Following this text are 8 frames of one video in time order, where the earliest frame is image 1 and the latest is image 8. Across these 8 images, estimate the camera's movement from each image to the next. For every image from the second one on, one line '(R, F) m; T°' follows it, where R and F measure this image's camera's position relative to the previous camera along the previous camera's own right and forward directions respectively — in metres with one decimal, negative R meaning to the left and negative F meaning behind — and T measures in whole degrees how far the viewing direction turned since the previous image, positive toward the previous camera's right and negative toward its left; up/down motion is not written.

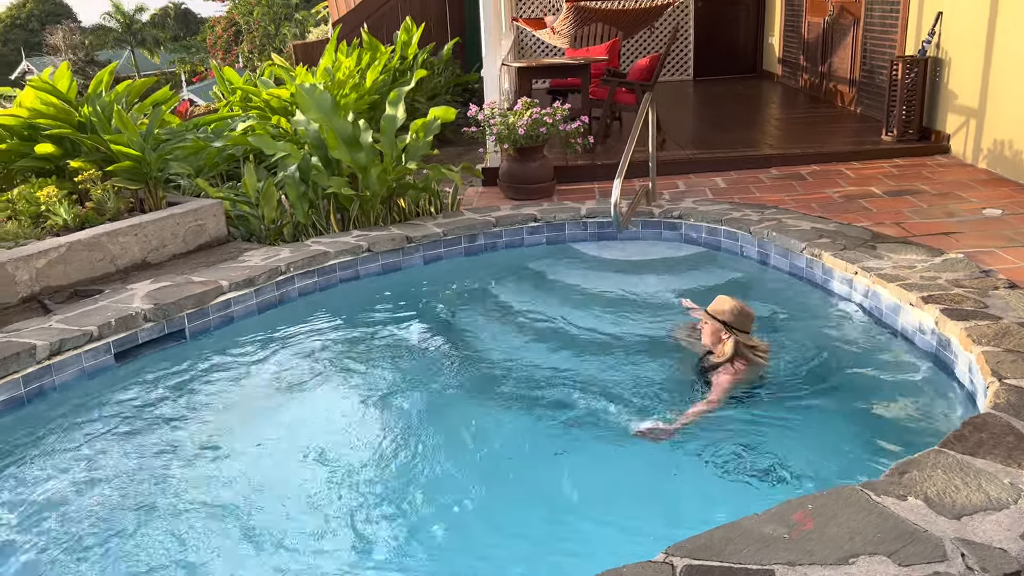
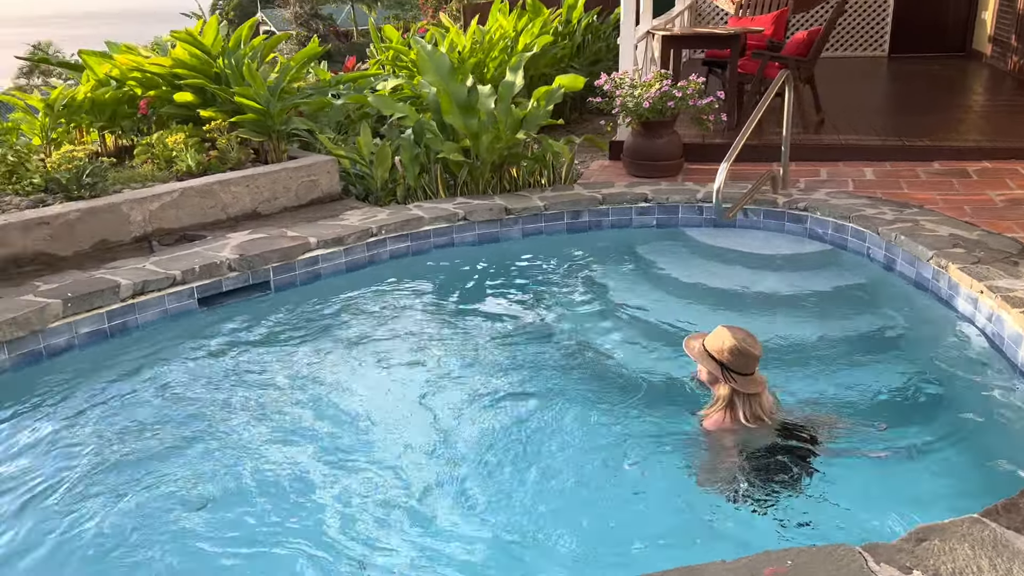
(+0.6, +0.3) m; -12°
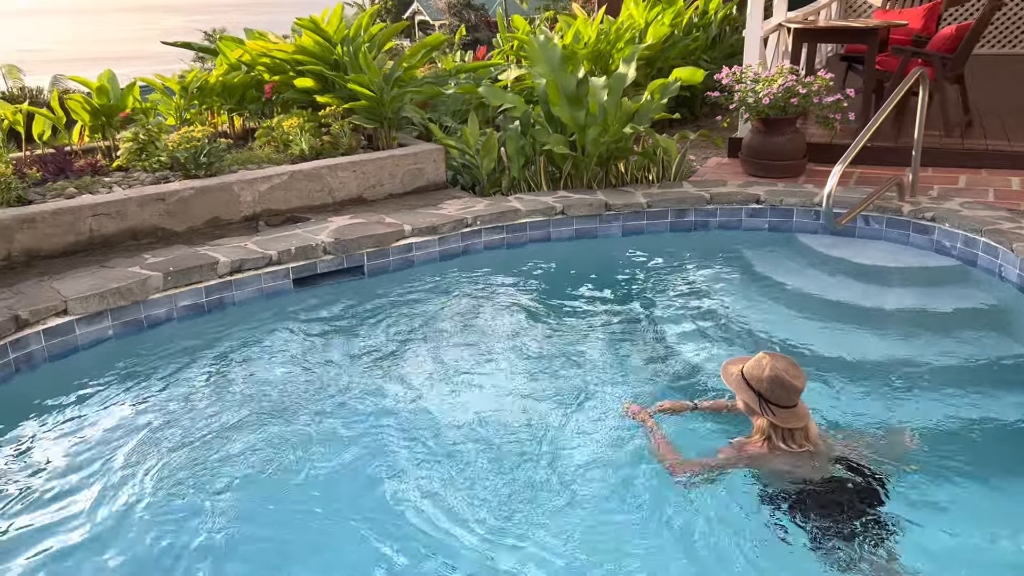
(+0.3, +0.1) m; -9°
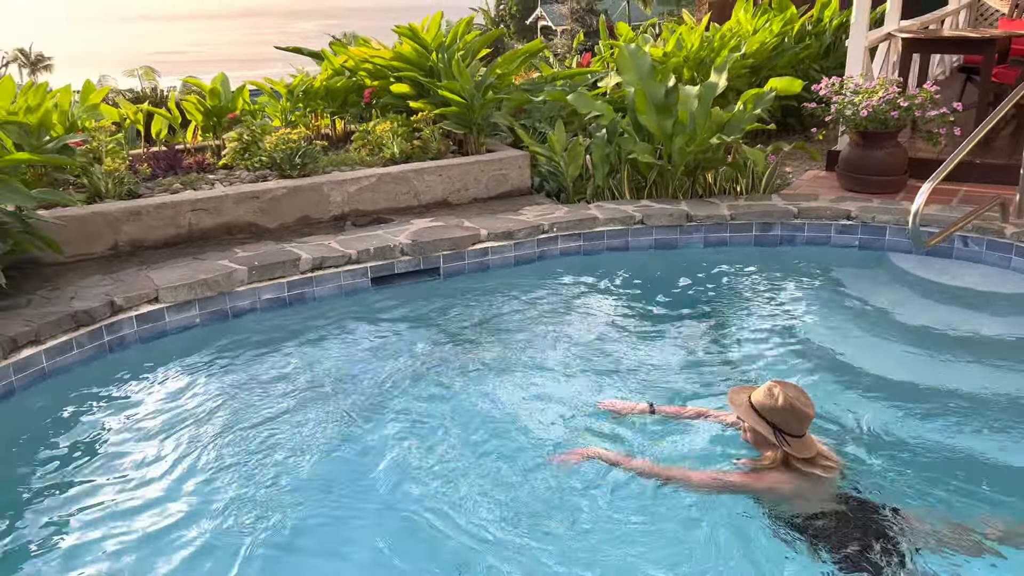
(+0.2, 0.0) m; -7°
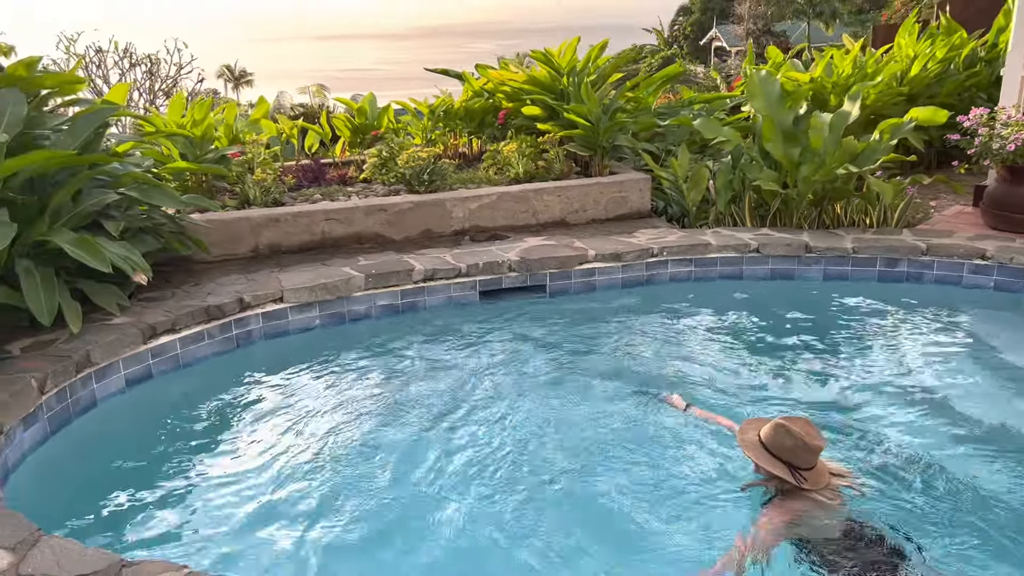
(+0.3, -0.1) m; -11°
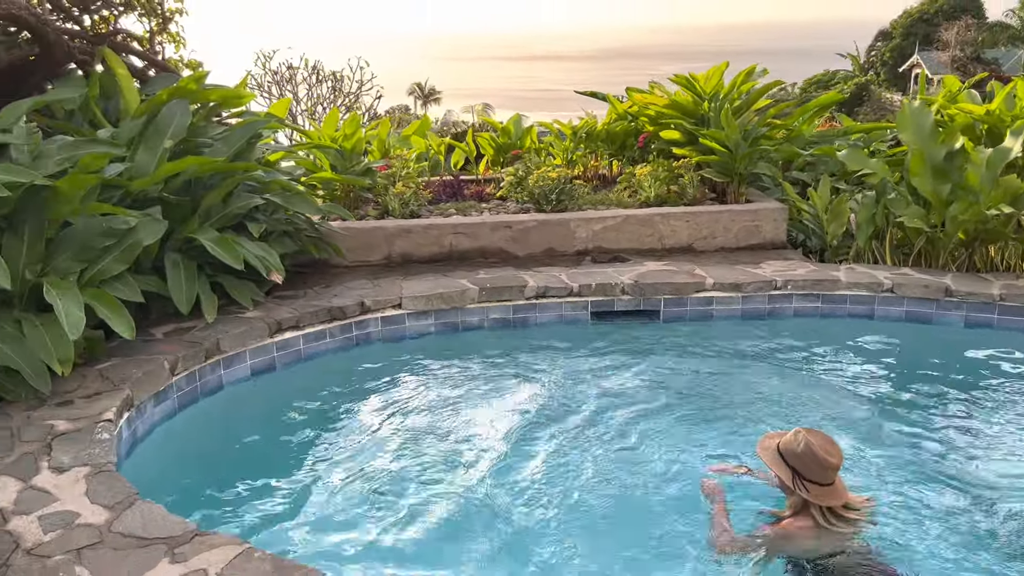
(+0.3, 0.0) m; -11°
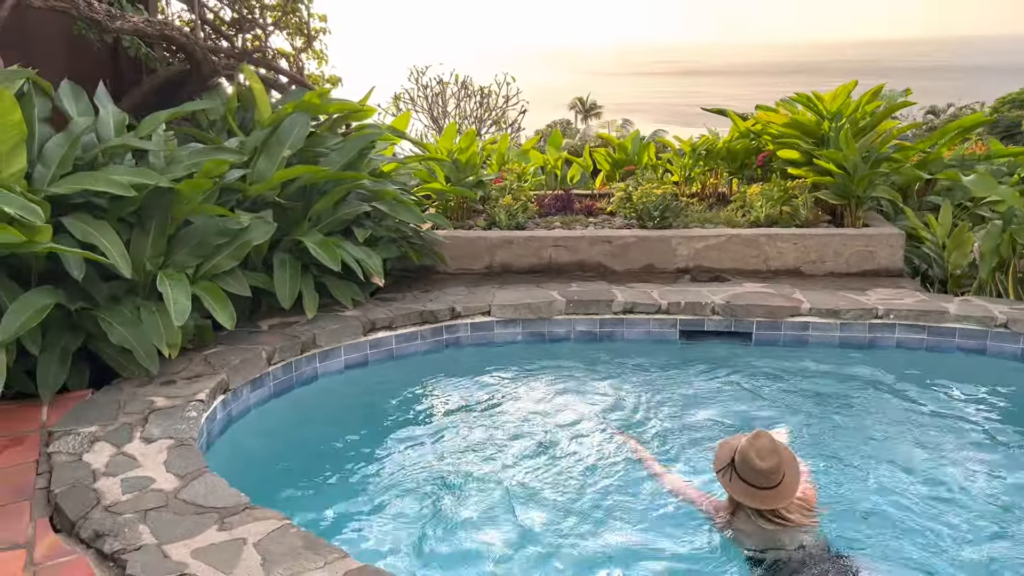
(+0.4, -0.1) m; -10°
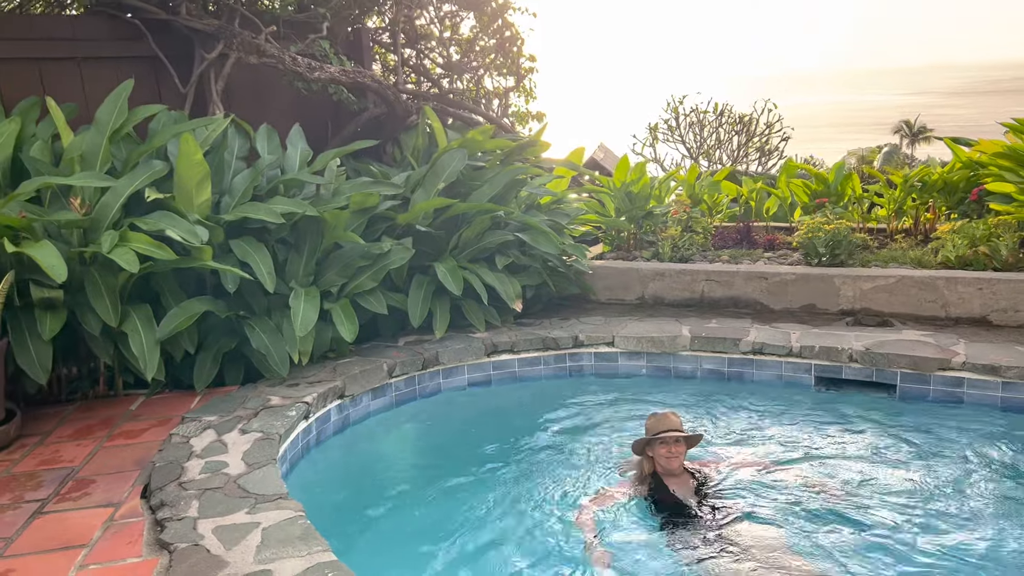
(+1.0, +0.1) m; -20°
